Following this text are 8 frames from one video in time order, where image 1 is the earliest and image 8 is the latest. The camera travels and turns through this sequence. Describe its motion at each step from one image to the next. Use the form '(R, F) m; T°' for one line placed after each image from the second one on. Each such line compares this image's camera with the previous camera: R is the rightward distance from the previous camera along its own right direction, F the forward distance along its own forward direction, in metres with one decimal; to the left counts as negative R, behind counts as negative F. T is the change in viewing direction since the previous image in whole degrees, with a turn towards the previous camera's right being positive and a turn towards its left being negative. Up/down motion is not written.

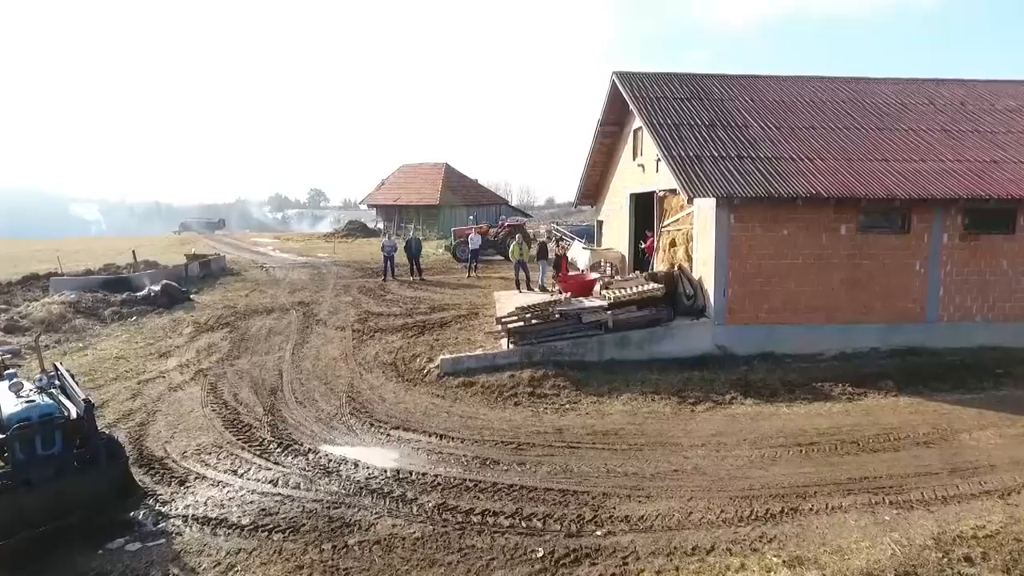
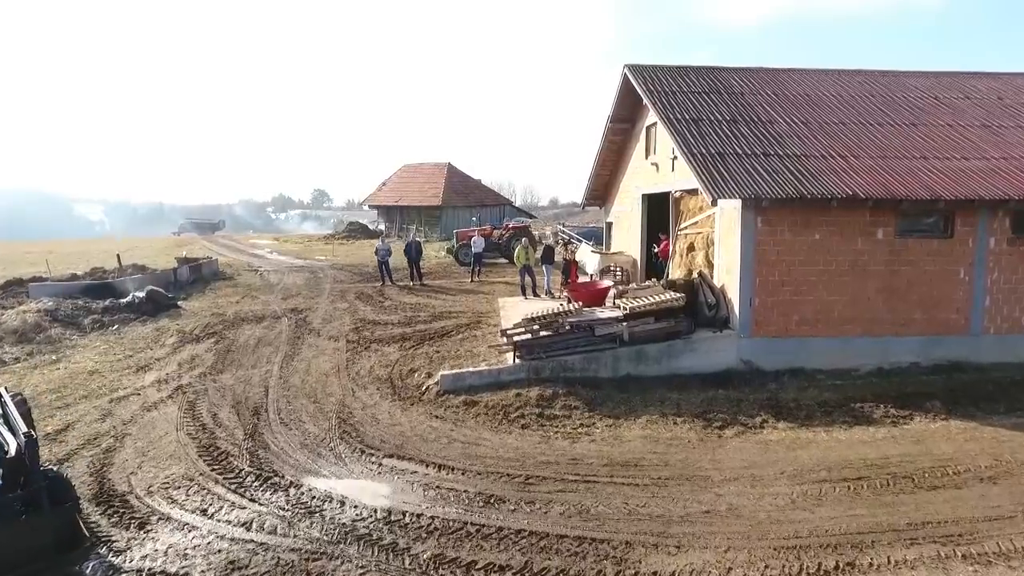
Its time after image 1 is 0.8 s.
(0.0, +0.9) m; 0°
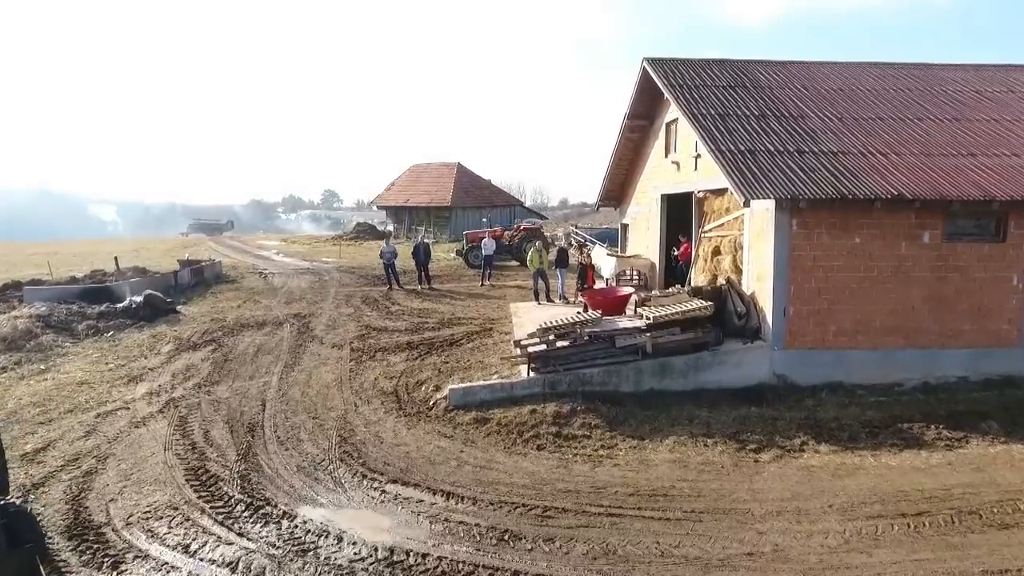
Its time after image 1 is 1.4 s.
(-0.1, +0.7) m; -1°
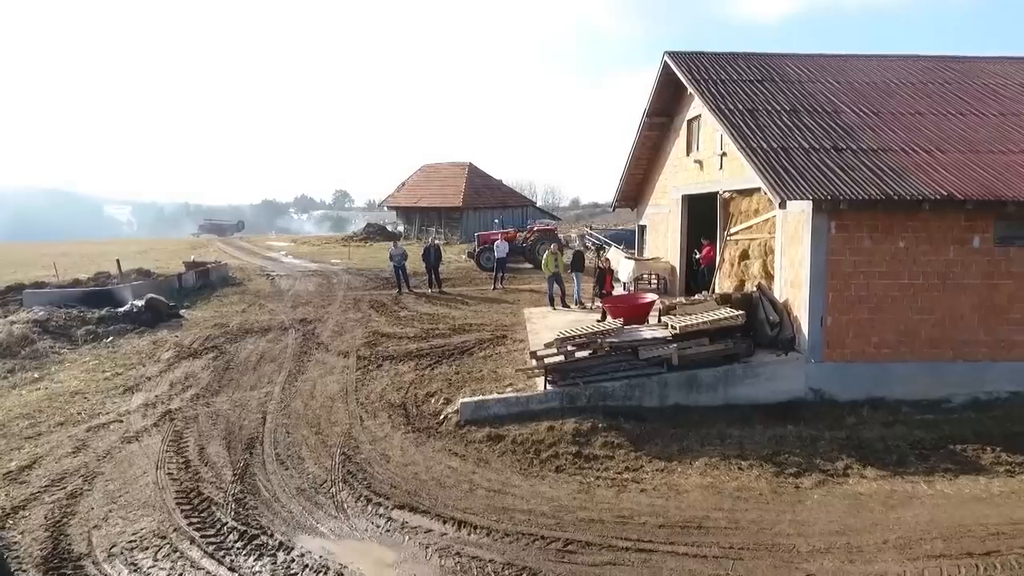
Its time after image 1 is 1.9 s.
(-0.1, +0.6) m; -1°
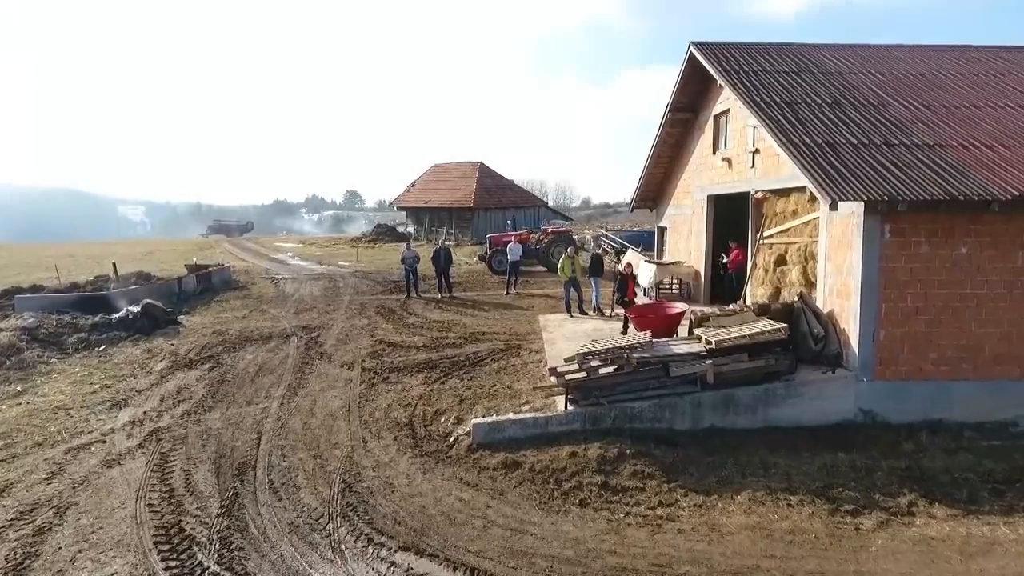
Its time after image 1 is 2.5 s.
(-0.1, +0.8) m; -1°
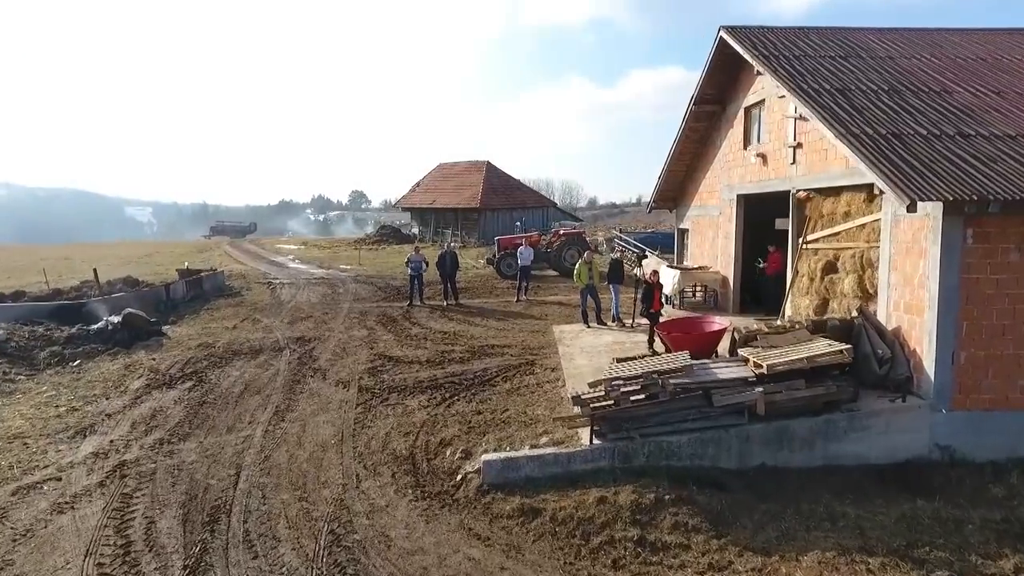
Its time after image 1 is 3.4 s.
(-0.1, +1.1) m; -1°
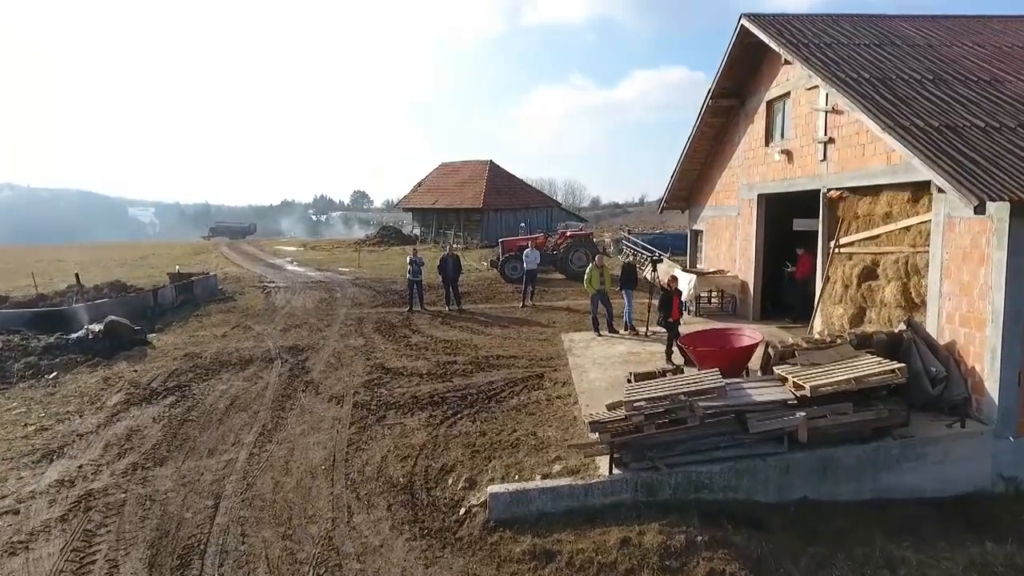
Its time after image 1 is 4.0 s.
(-0.1, +0.7) m; 0°
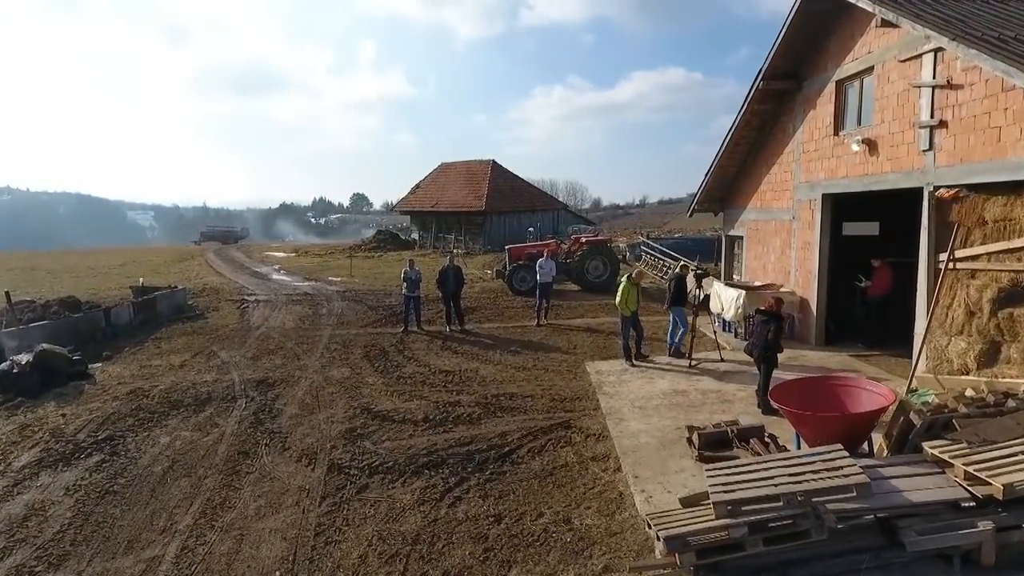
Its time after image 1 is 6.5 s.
(-0.2, +2.0) m; 0°
